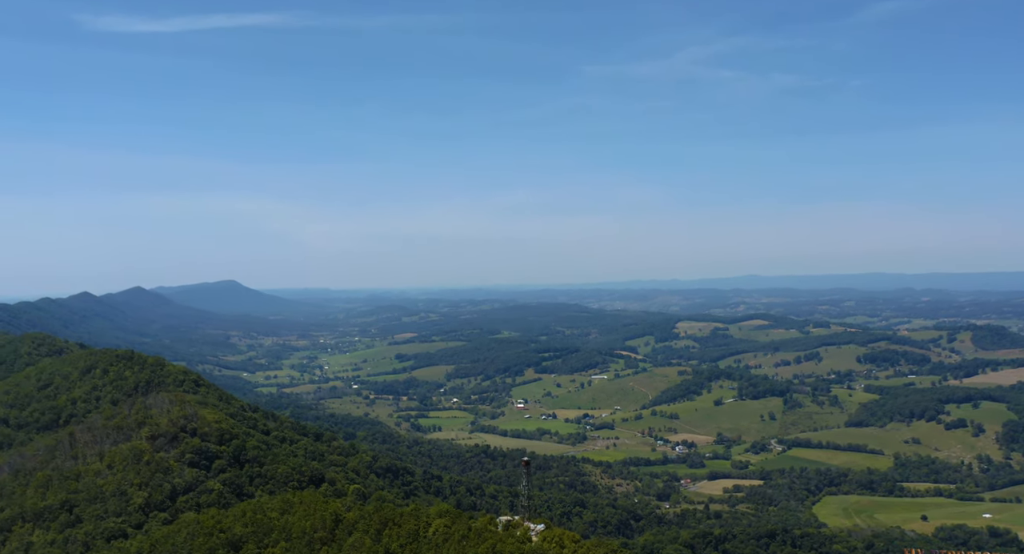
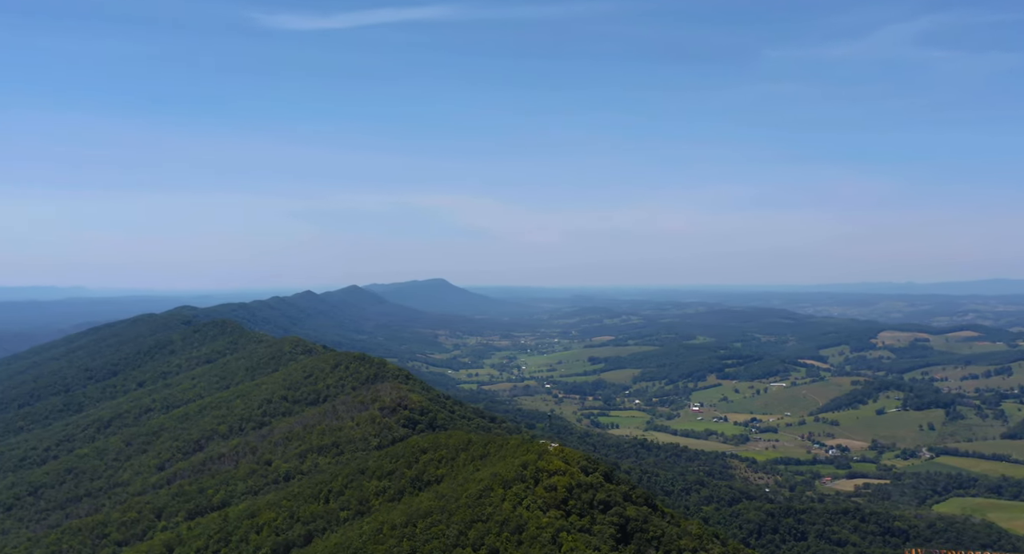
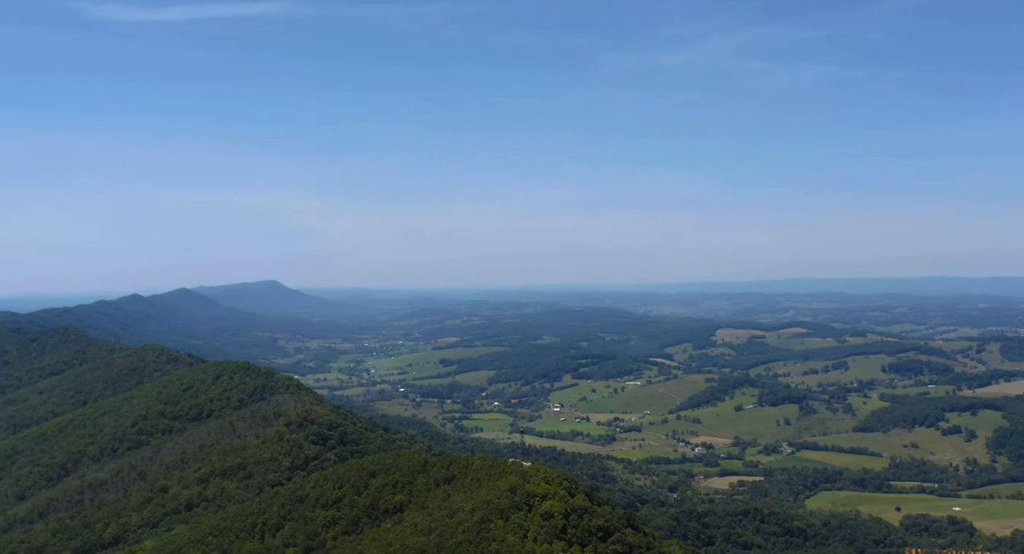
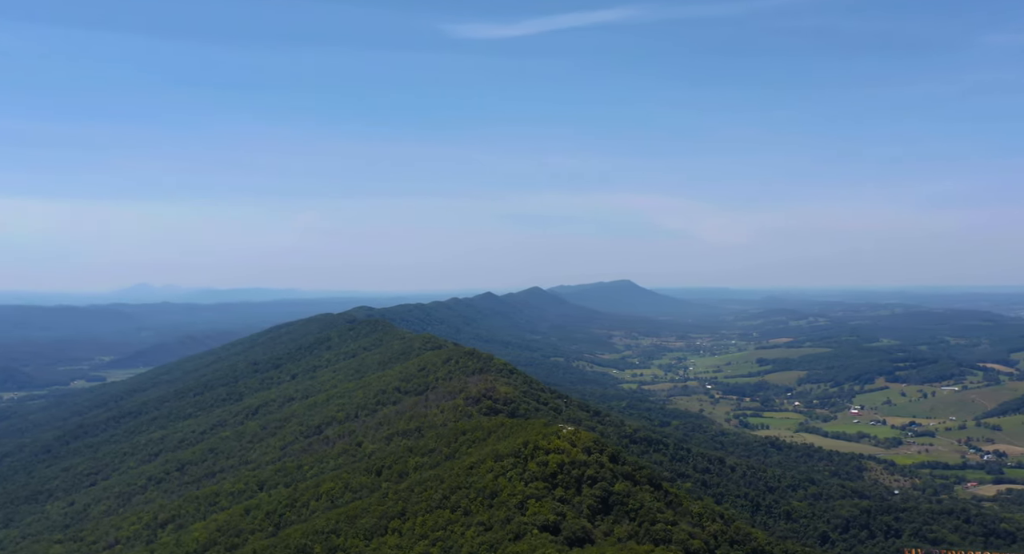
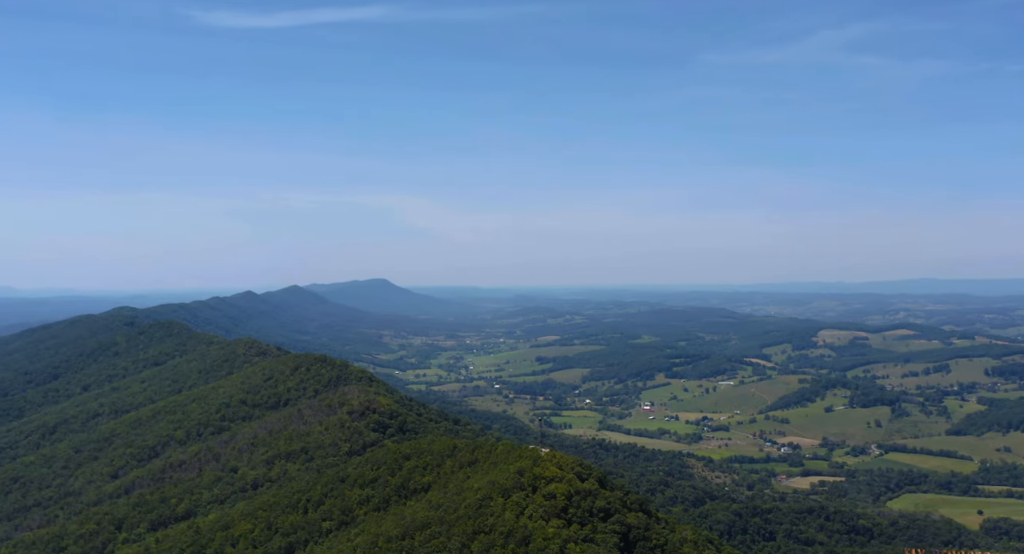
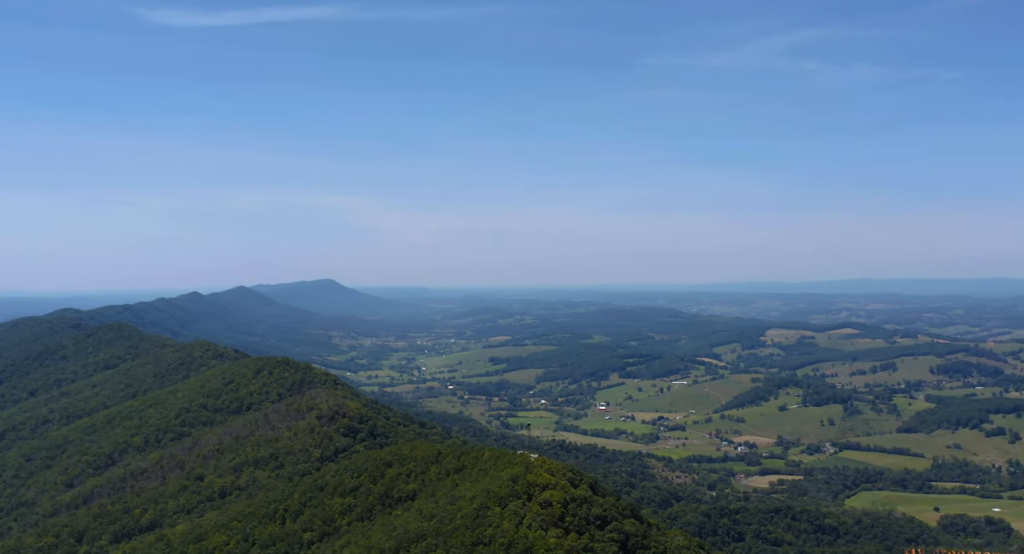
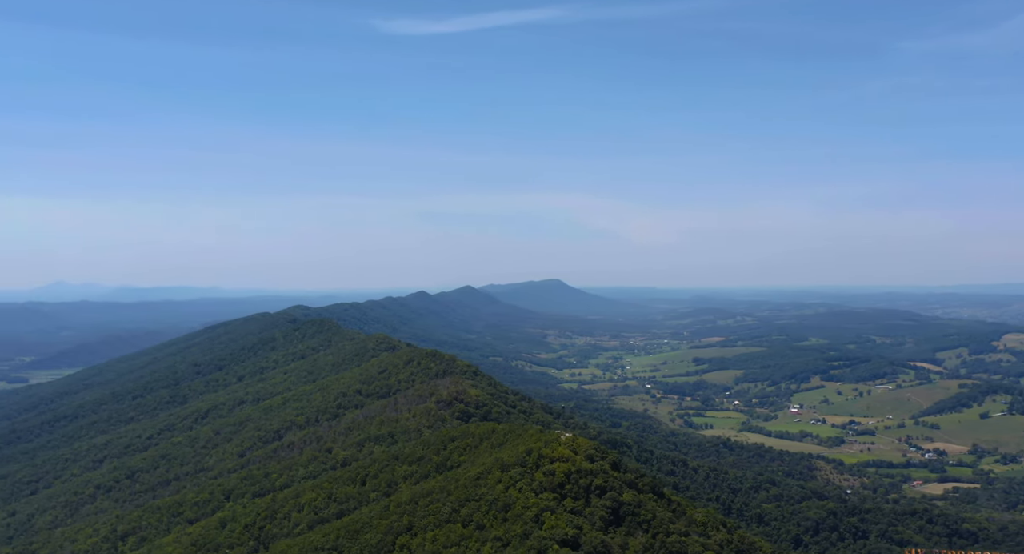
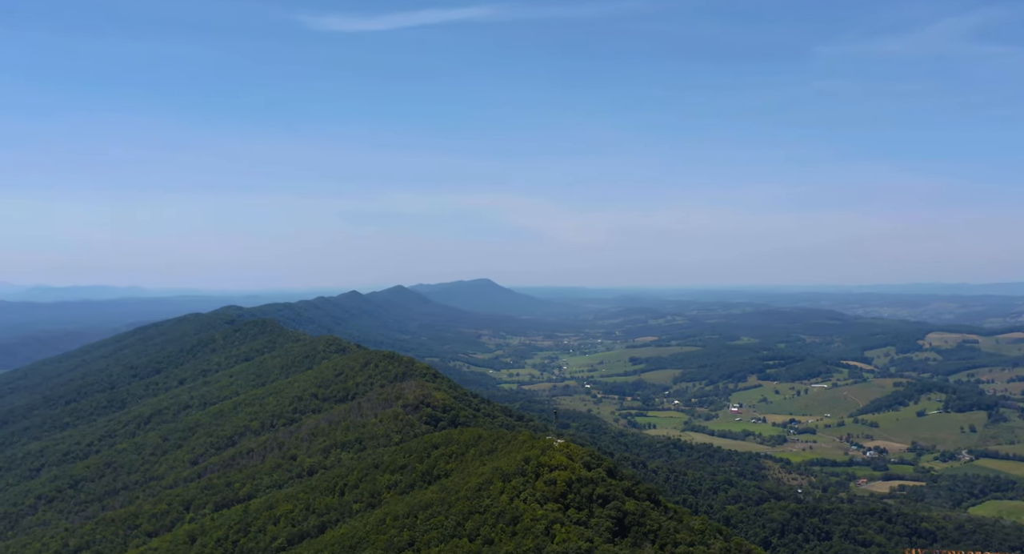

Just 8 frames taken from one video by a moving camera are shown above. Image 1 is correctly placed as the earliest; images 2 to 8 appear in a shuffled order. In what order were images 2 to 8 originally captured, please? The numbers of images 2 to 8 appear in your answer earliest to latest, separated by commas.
3, 6, 5, 2, 8, 7, 4
